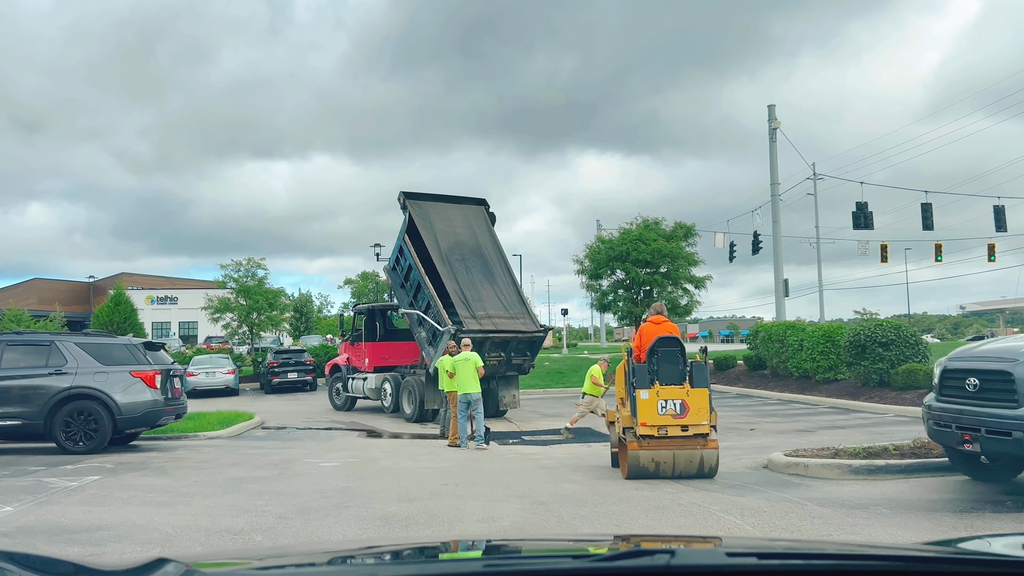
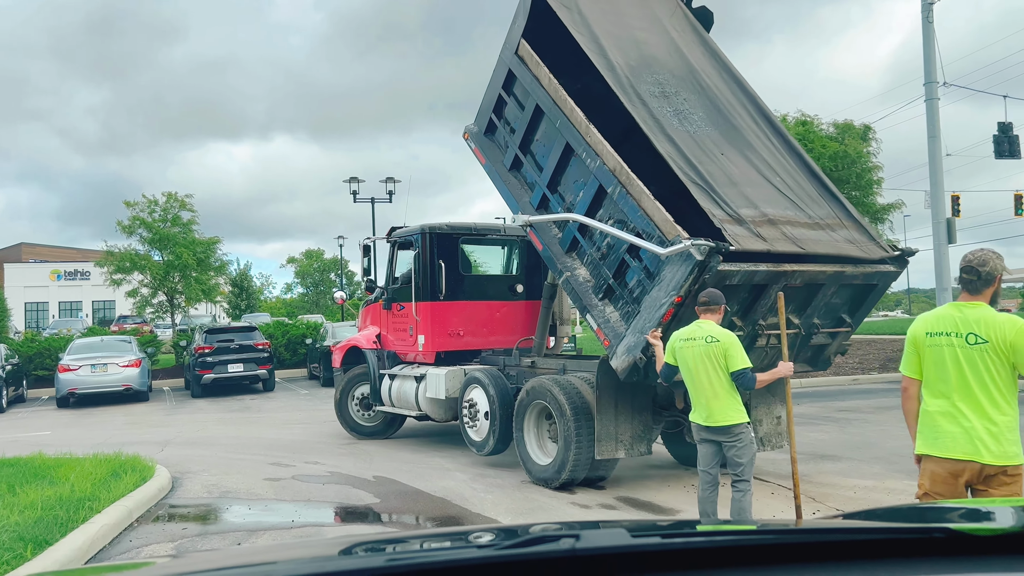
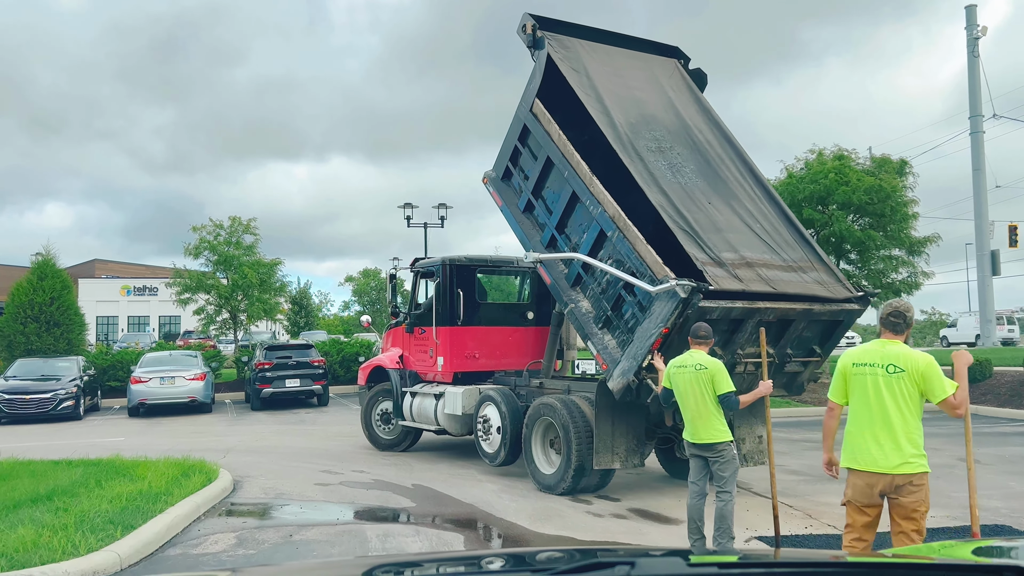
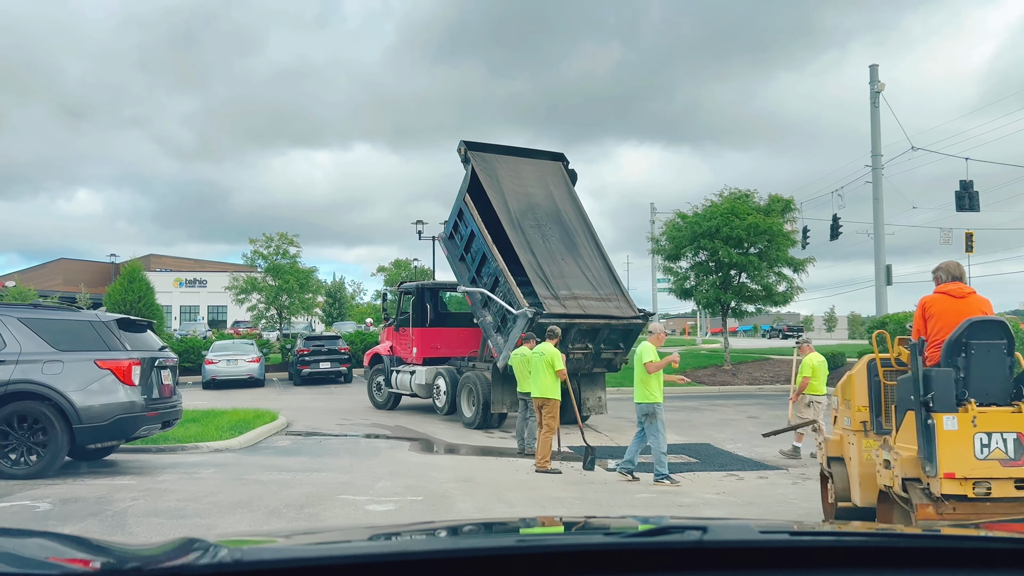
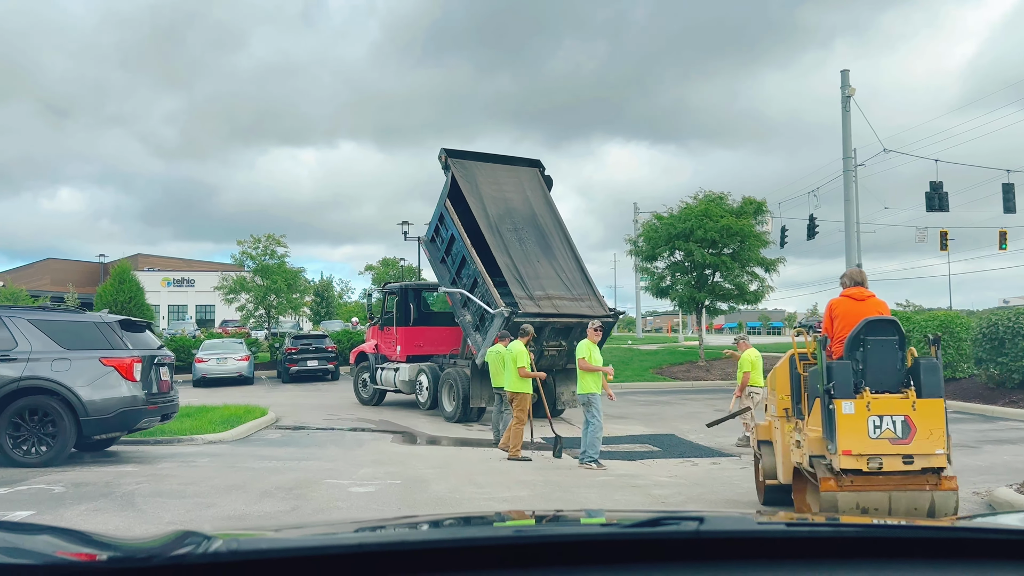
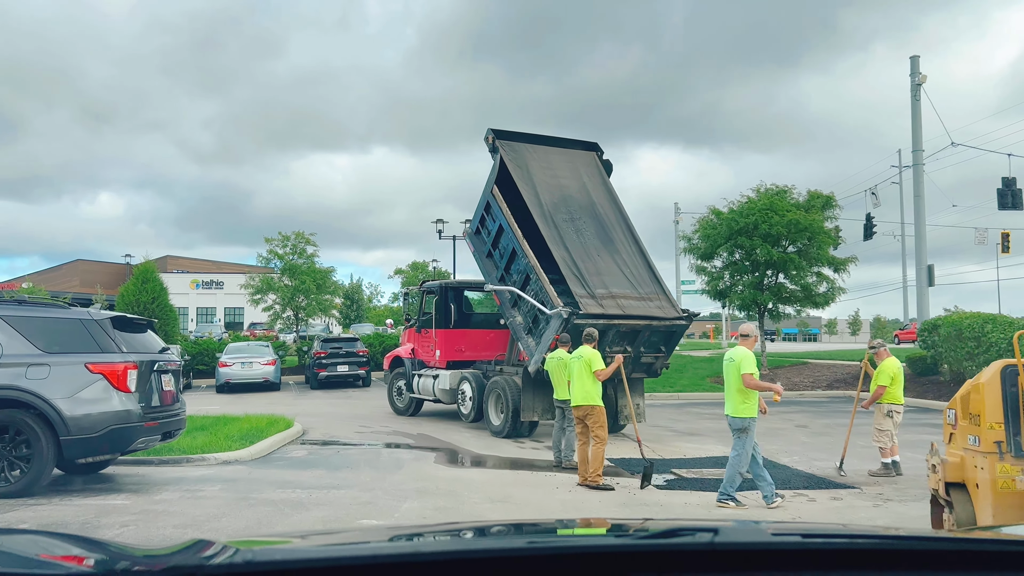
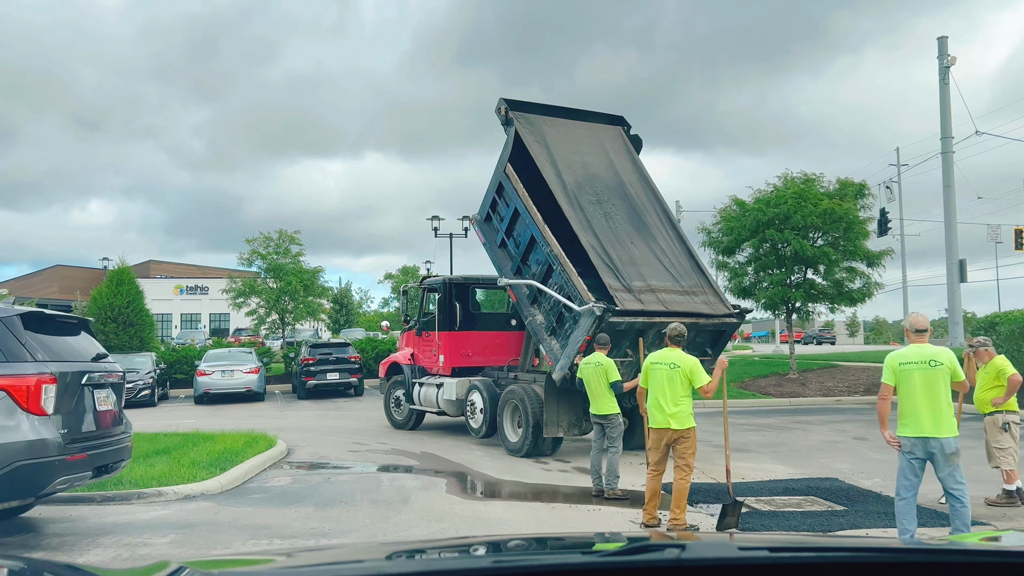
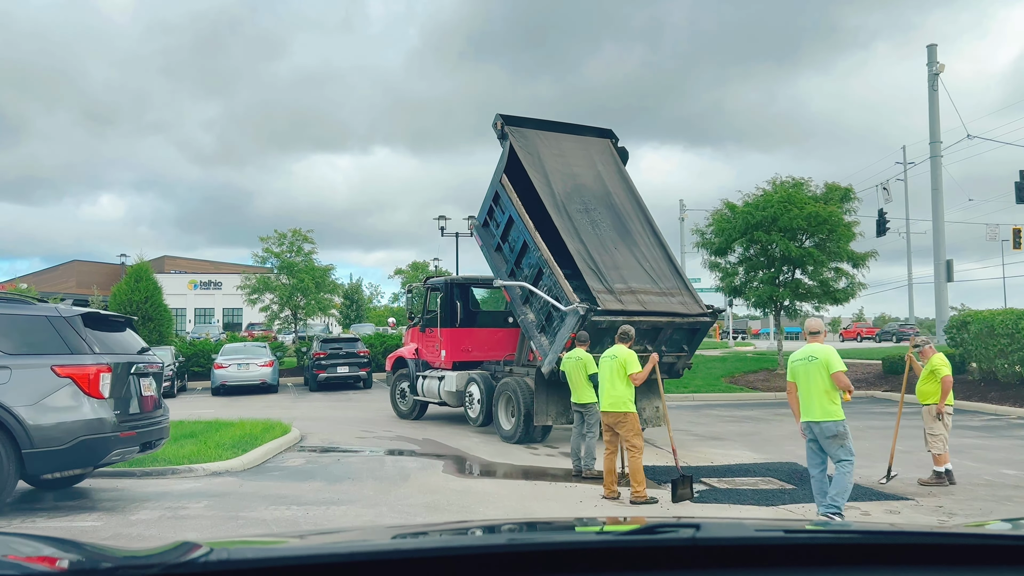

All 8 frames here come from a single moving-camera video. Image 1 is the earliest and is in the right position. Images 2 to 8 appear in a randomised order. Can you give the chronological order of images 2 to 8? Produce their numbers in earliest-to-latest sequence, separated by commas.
5, 4, 6, 8, 7, 3, 2
